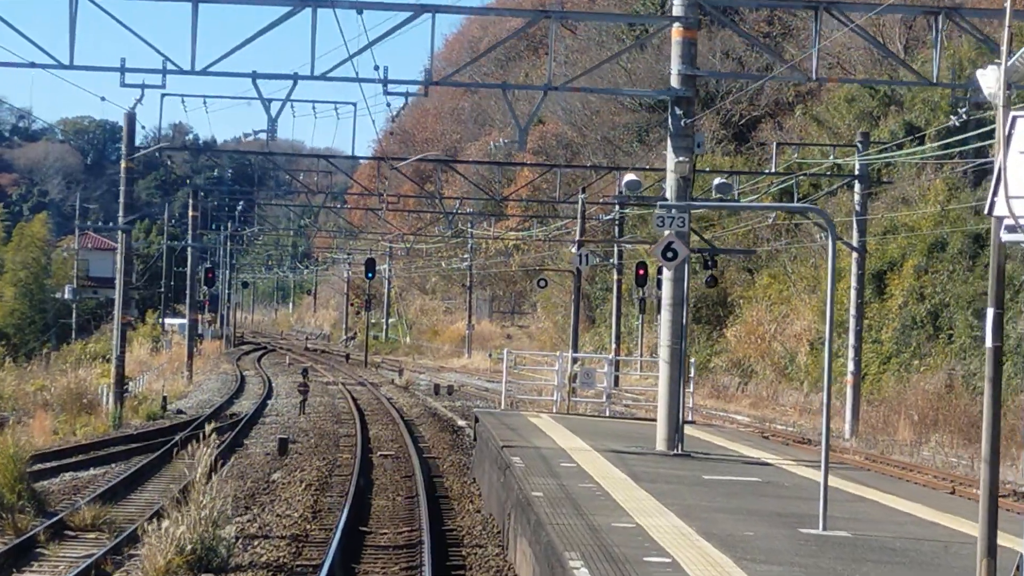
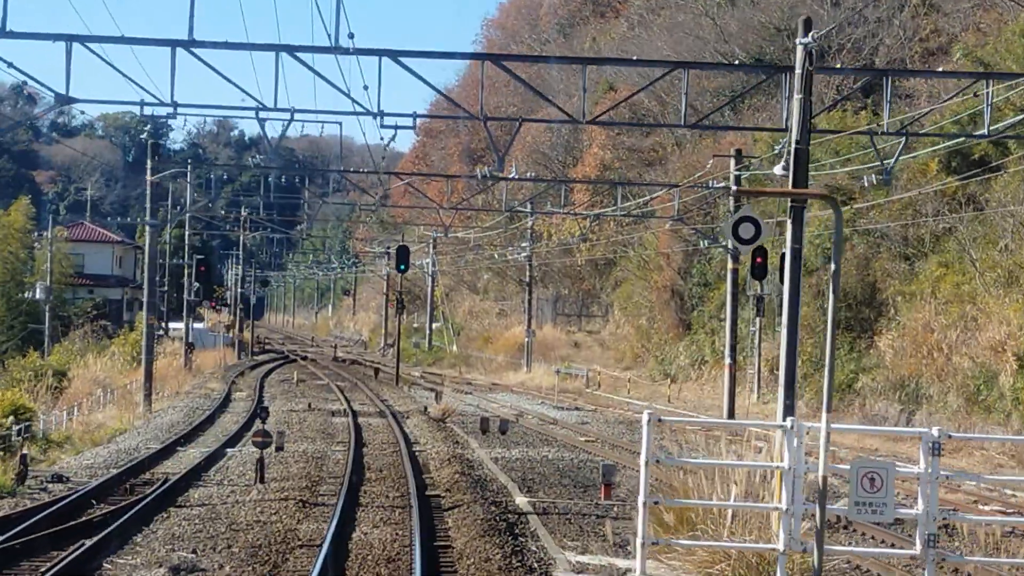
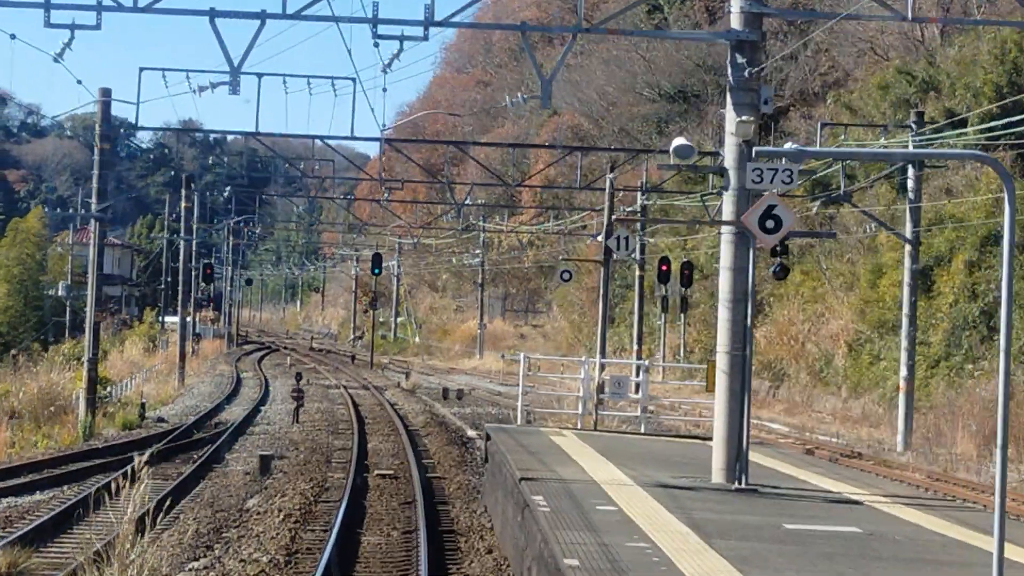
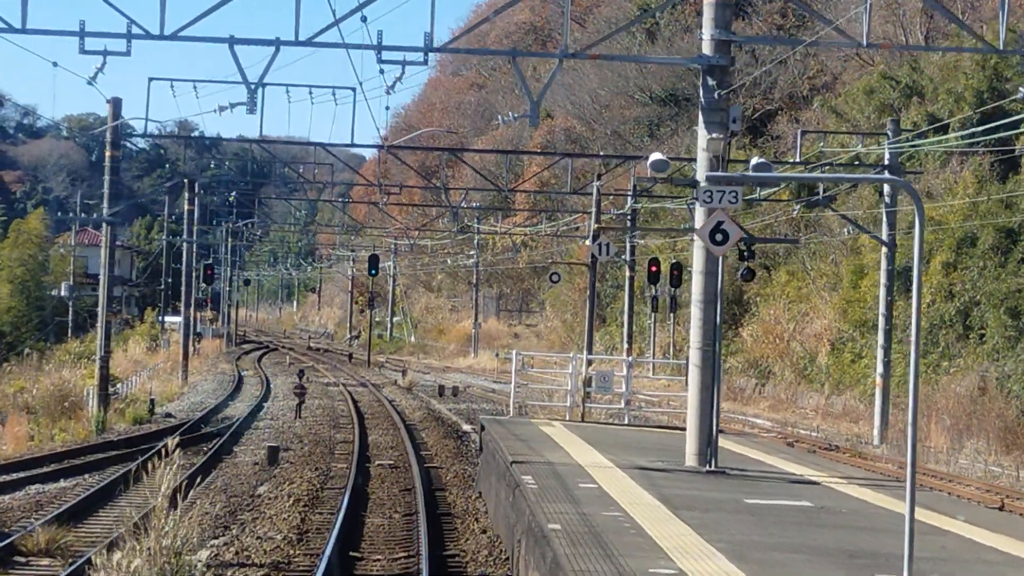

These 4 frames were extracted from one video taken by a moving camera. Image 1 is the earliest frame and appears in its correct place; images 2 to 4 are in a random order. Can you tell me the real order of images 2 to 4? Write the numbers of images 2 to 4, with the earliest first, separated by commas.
4, 3, 2
